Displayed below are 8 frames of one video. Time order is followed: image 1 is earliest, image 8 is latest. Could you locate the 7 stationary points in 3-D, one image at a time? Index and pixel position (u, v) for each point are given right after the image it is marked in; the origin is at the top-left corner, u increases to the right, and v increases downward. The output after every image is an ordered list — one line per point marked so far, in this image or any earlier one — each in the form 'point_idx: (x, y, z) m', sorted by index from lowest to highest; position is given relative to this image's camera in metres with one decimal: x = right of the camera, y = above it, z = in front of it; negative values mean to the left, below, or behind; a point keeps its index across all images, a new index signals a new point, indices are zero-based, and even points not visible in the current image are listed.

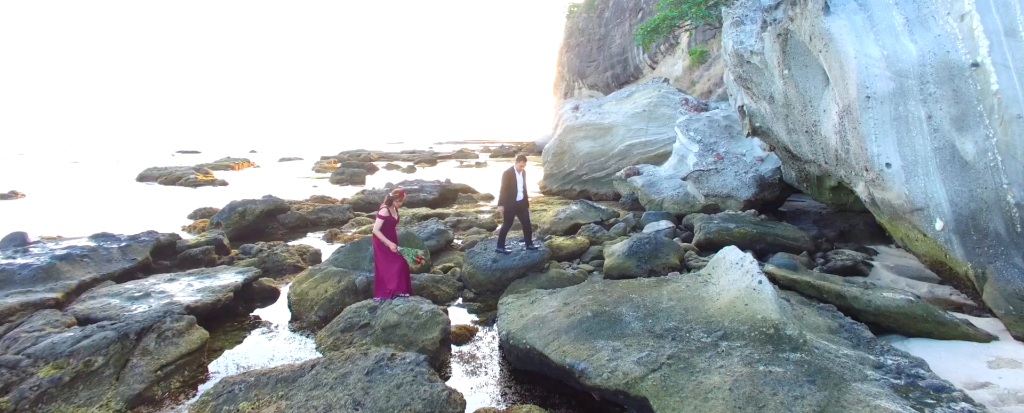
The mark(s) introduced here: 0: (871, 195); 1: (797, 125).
0: (+4.7, +0.2, +6.4) m
1: (+4.4, +1.3, +7.6) m
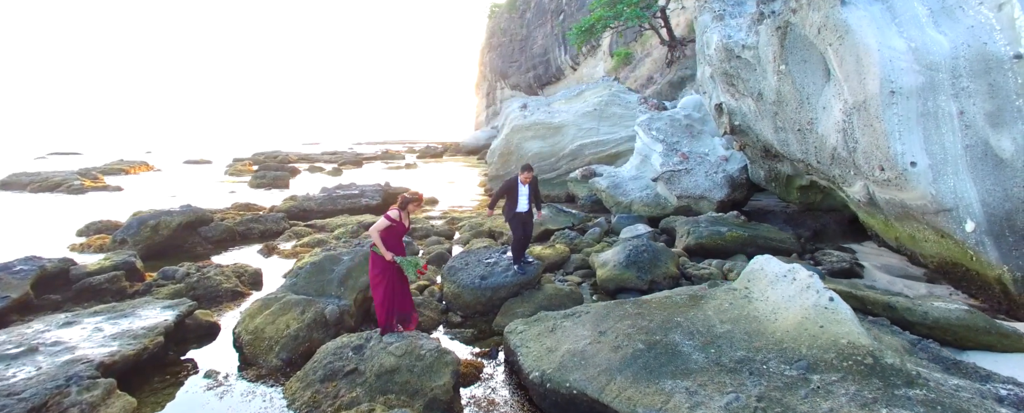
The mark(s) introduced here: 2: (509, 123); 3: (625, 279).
0: (+4.5, +0.2, +6.3) m
1: (+4.1, +1.2, +7.3) m
2: (-0.2, +3.2, +19.1) m
3: (+1.5, -1.0, +6.6) m
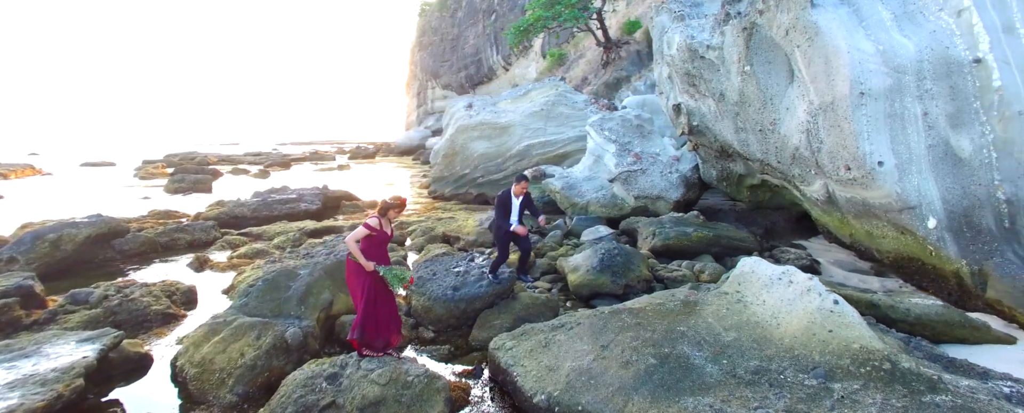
0: (+4.2, +0.2, +6.5) m
1: (+3.6, +1.3, +7.5) m
2: (-2.3, +3.2, +18.6) m
3: (+1.2, -1.0, +6.4) m
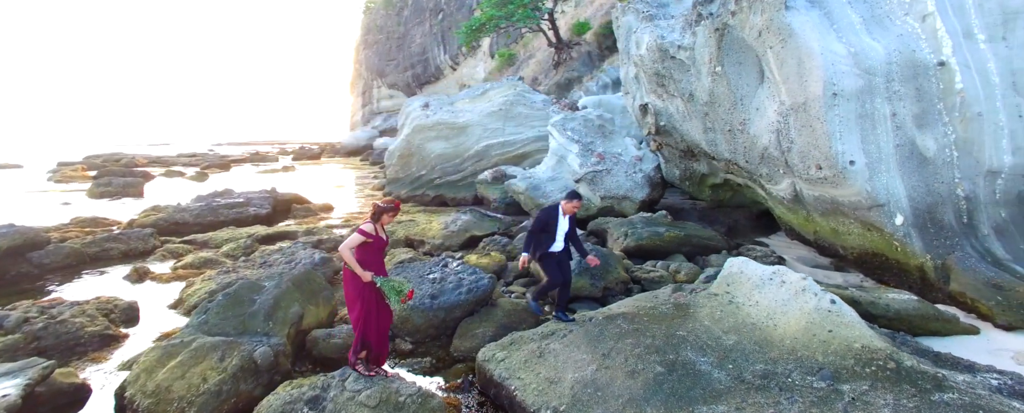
0: (+3.8, +0.2, +6.6) m
1: (+3.1, +1.3, +7.6) m
2: (-3.8, +3.1, +18.1) m
3: (+0.9, -1.0, +6.3) m
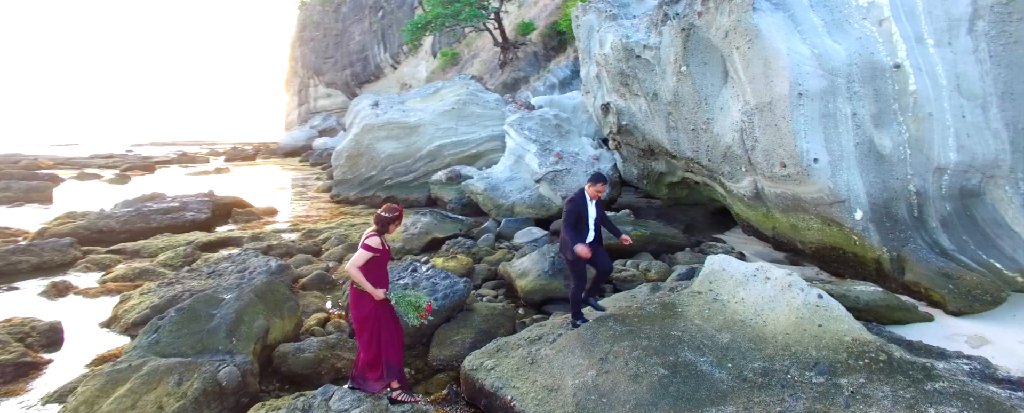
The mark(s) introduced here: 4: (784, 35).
0: (+3.4, +0.3, +6.9) m
1: (+2.6, +1.3, +7.7) m
2: (-5.4, +3.0, +17.4) m
3: (+0.5, -1.0, +6.2) m
4: (+3.1, +1.9, +5.6) m
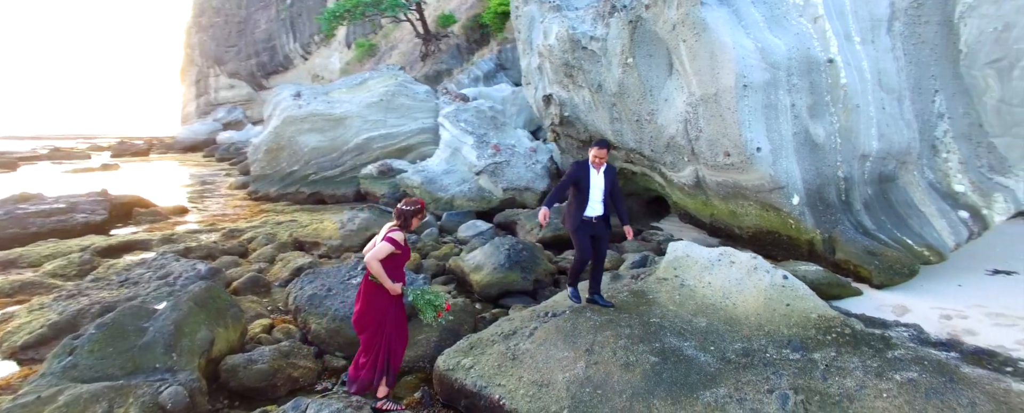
0: (+2.7, +0.4, +7.1) m
1: (+1.8, +1.5, +7.9) m
2: (-7.7, +3.1, +16.2) m
3: (0.0, -0.9, +6.1) m
4: (+2.6, +2.1, +5.8) m
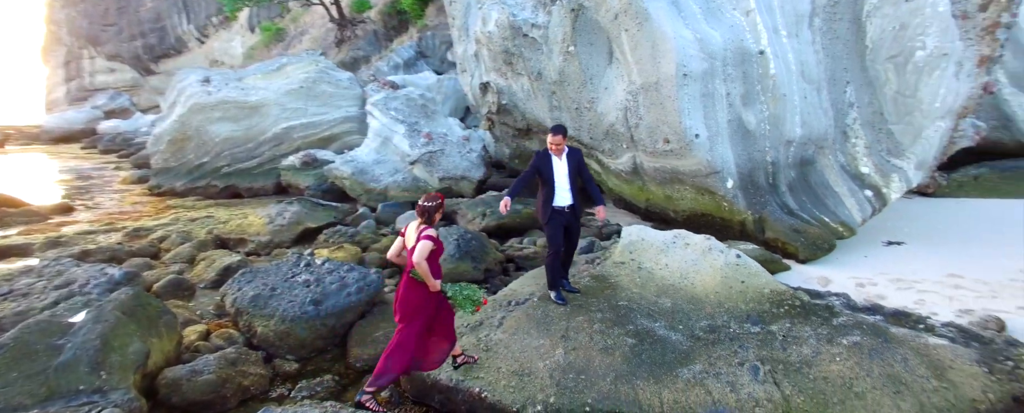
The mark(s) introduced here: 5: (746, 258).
0: (+1.9, +0.7, +7.4) m
1: (+0.9, +1.7, +7.9) m
2: (-9.8, +3.2, +14.7) m
3: (-0.6, -0.8, +6.0) m
4: (+1.9, +2.3, +6.0) m
5: (+1.9, -0.4, +4.1) m
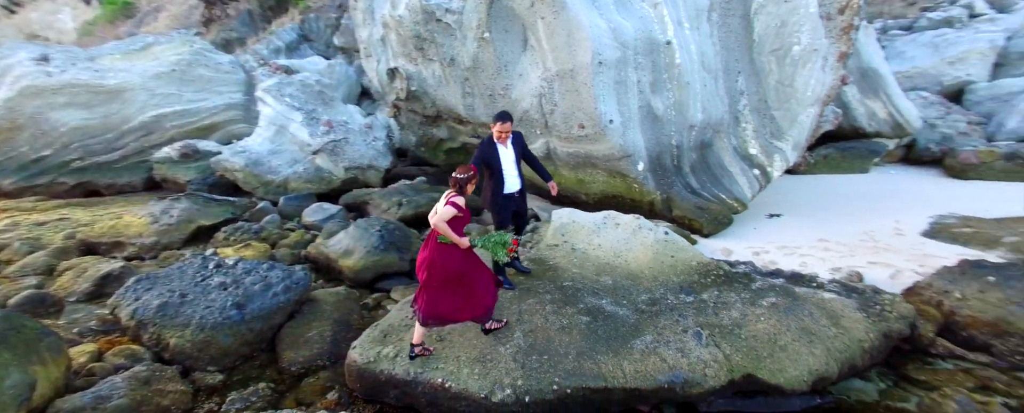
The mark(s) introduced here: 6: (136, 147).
0: (+0.7, +0.9, +7.6) m
1: (-0.5, +1.9, +7.9) m
2: (-12.3, +3.2, +12.3) m
3: (-1.4, -0.7, +5.8) m
4: (+0.9, +2.5, +6.2) m
5: (+1.4, -0.2, +4.4) m
6: (-9.1, +1.6, +12.4) m
